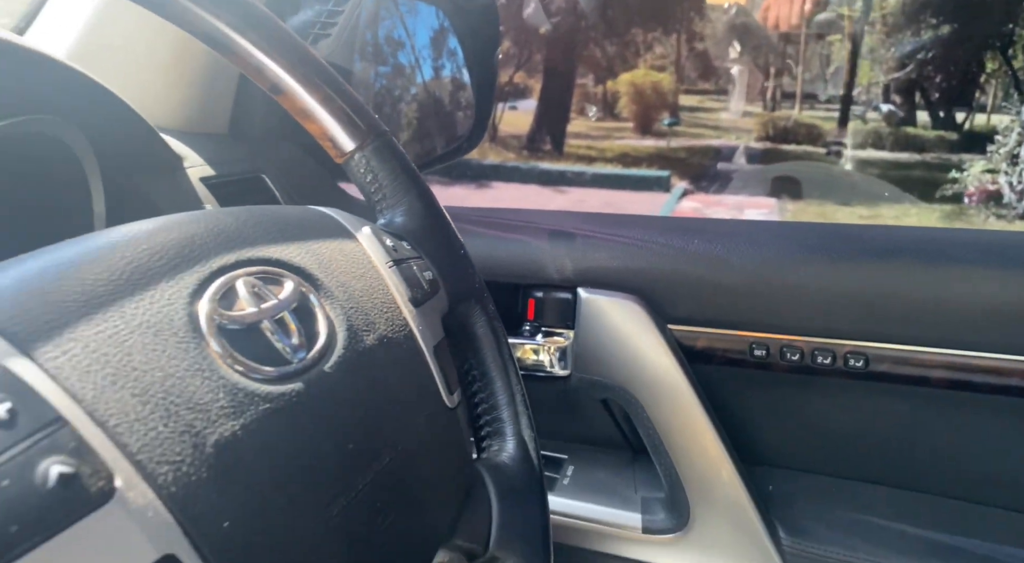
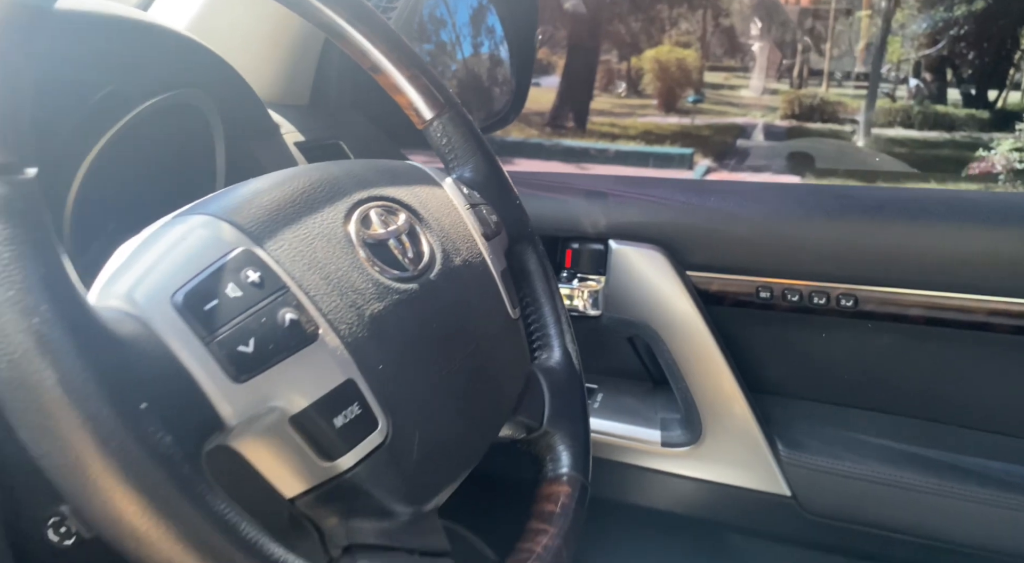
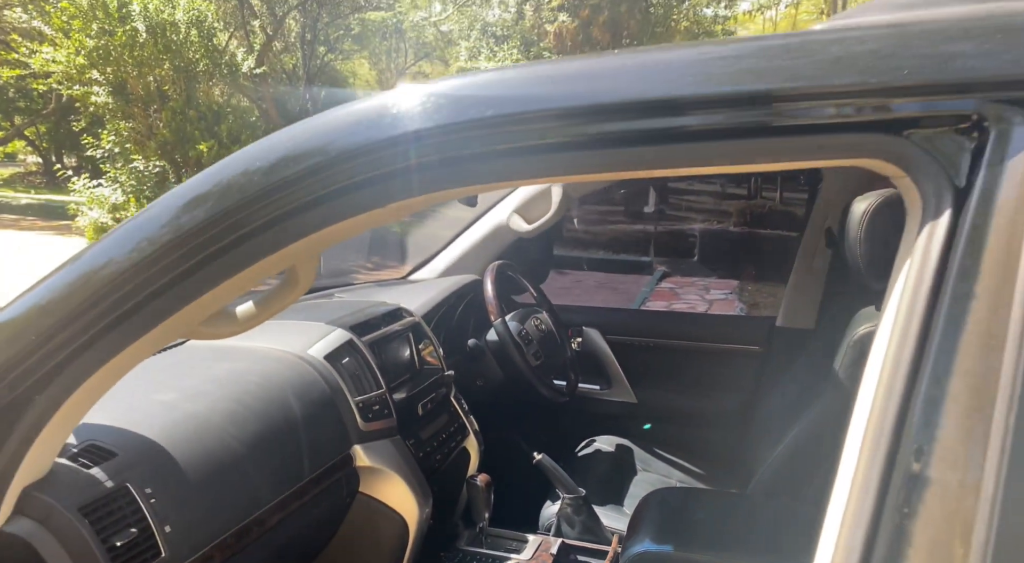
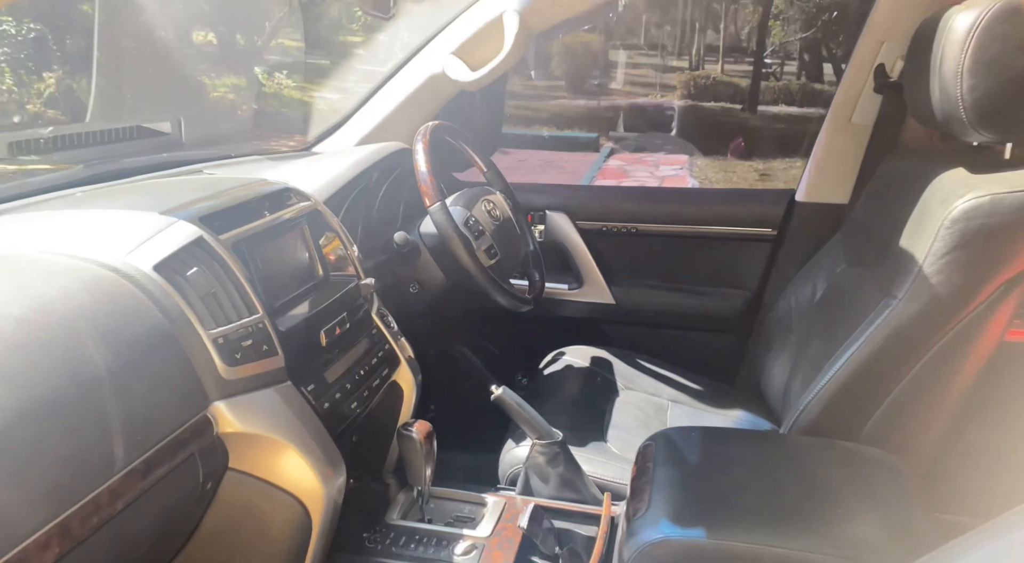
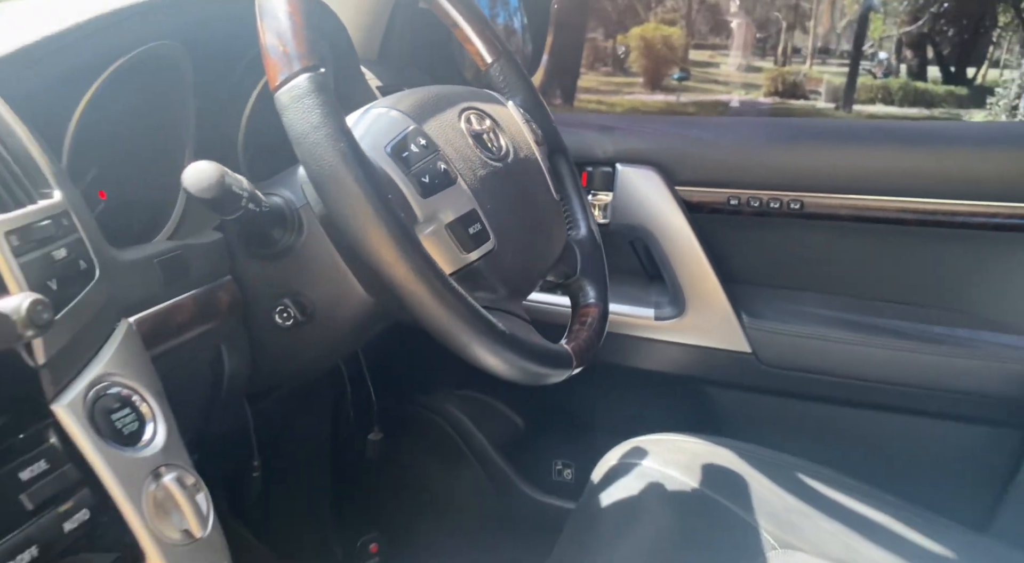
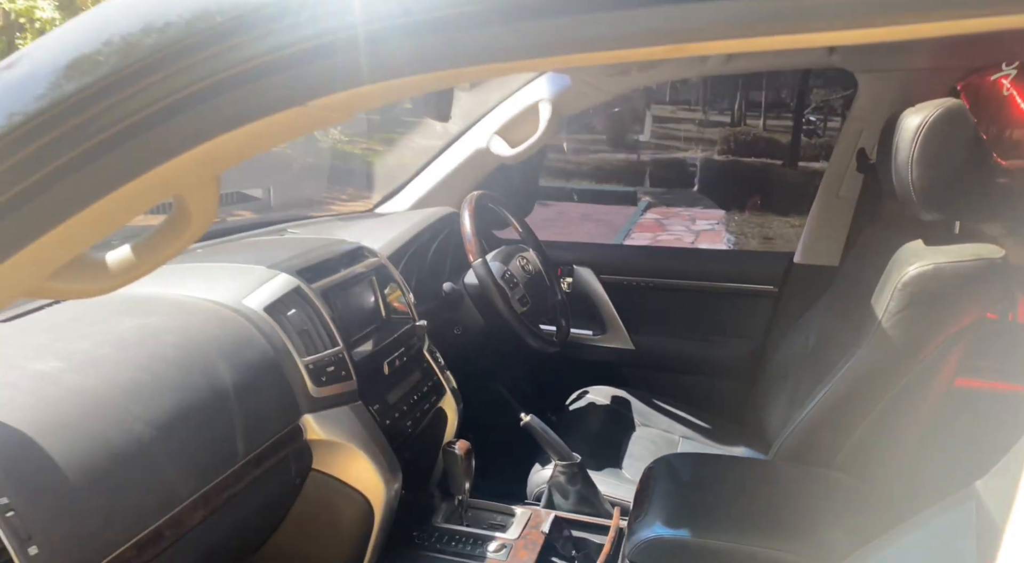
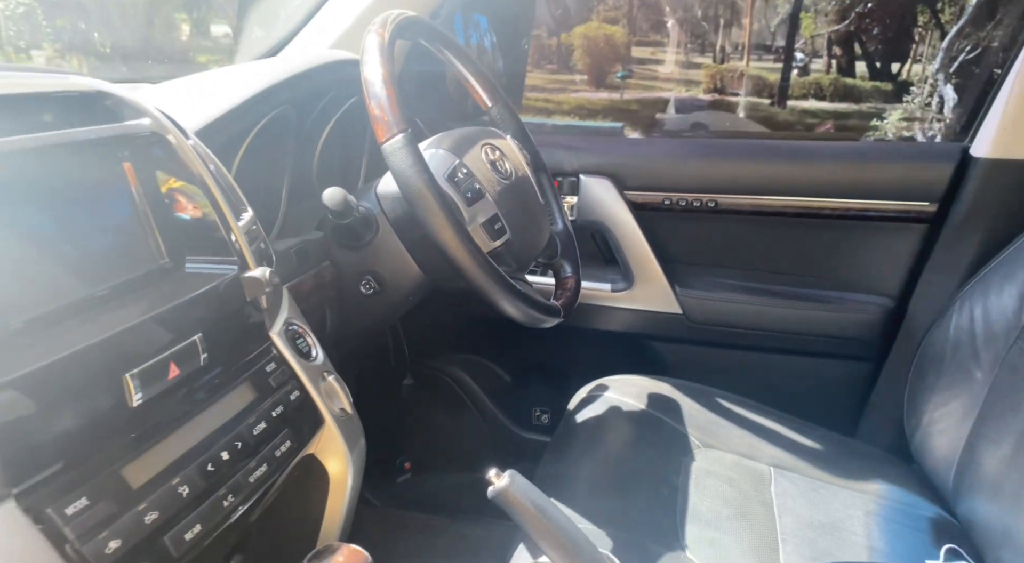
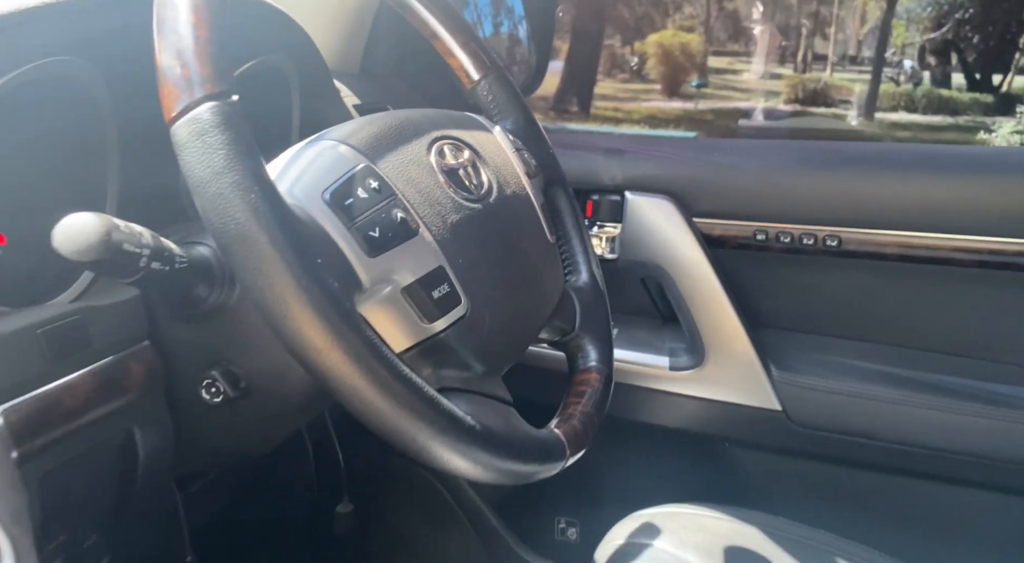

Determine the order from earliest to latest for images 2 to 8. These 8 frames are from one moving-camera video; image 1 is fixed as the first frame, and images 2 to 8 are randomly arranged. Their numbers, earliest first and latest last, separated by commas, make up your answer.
2, 8, 5, 7, 4, 6, 3
